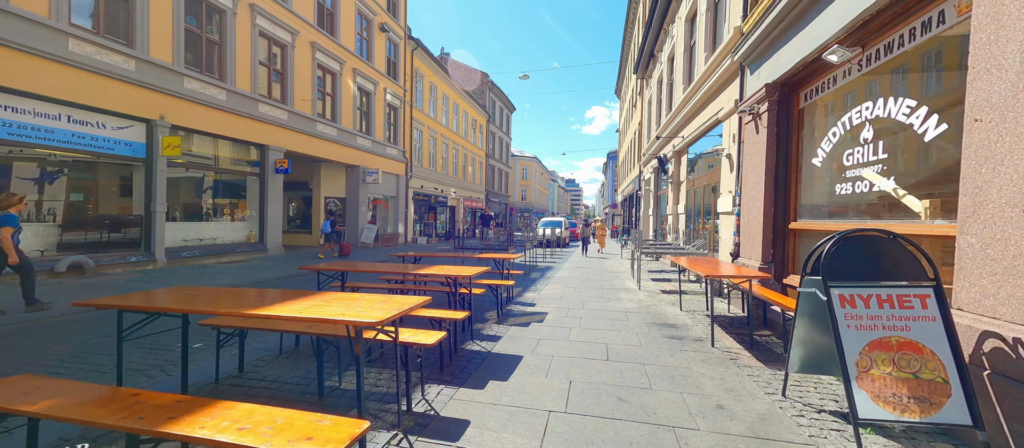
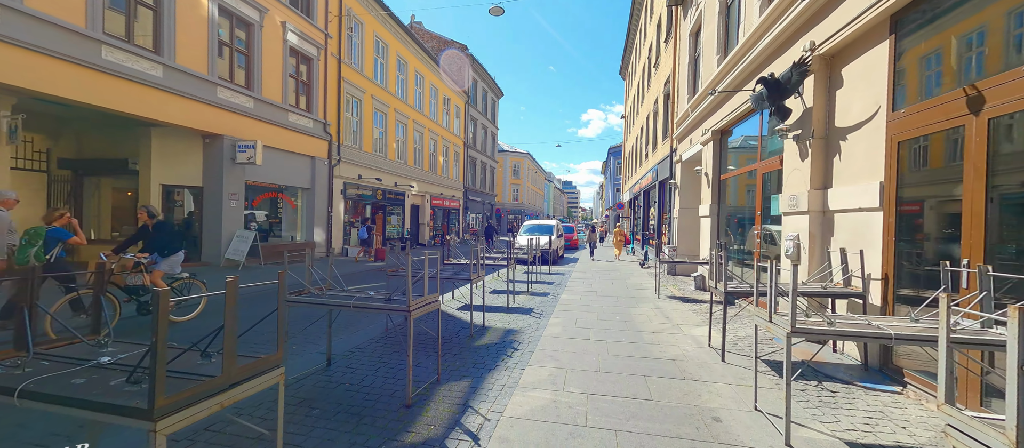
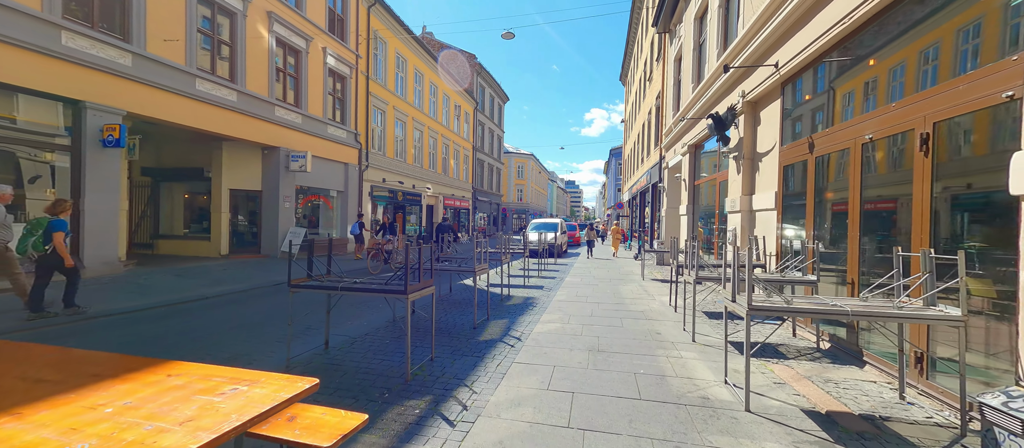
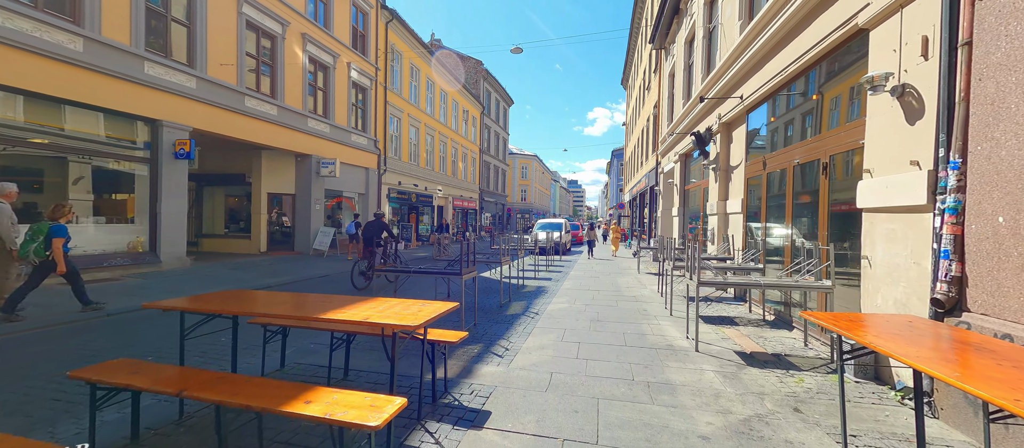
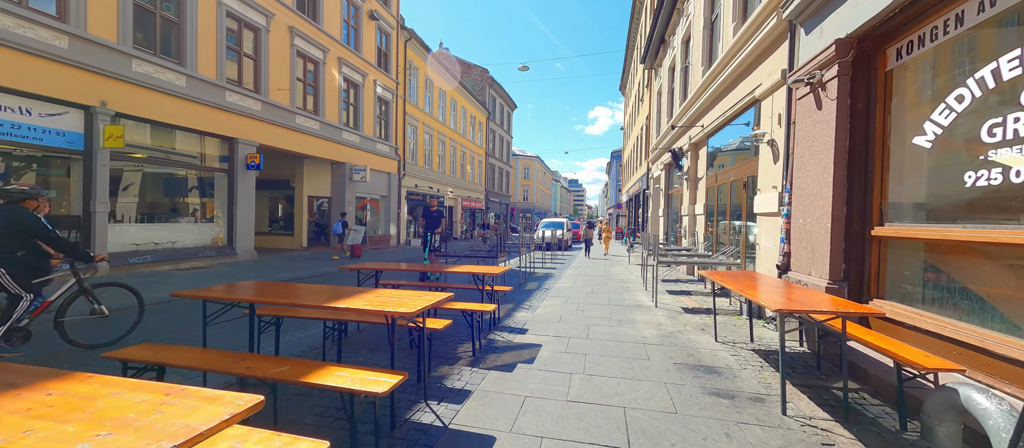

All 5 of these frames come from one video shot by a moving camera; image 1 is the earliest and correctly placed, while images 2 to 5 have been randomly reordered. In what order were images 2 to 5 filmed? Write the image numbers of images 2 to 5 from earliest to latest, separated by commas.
5, 4, 3, 2
